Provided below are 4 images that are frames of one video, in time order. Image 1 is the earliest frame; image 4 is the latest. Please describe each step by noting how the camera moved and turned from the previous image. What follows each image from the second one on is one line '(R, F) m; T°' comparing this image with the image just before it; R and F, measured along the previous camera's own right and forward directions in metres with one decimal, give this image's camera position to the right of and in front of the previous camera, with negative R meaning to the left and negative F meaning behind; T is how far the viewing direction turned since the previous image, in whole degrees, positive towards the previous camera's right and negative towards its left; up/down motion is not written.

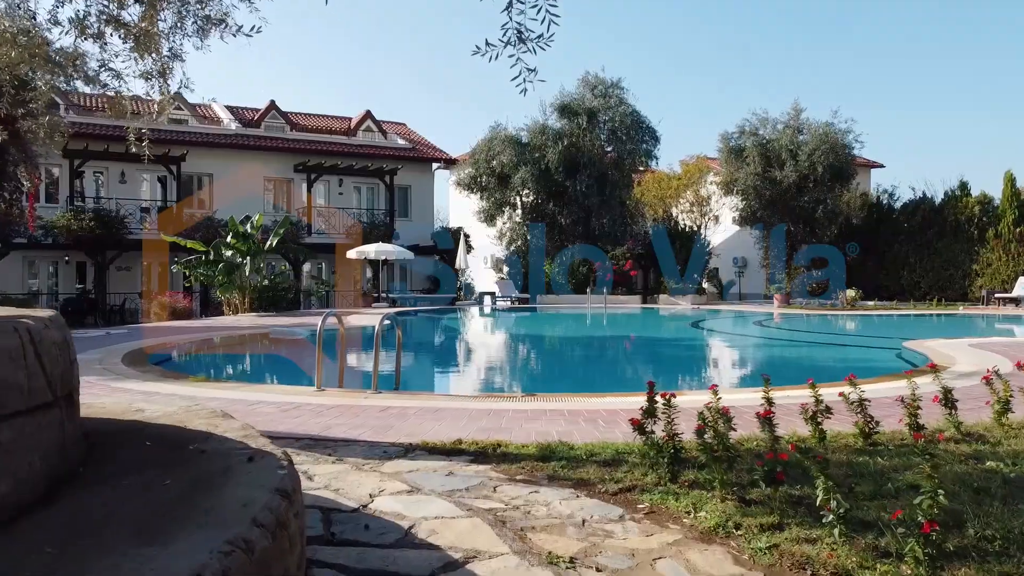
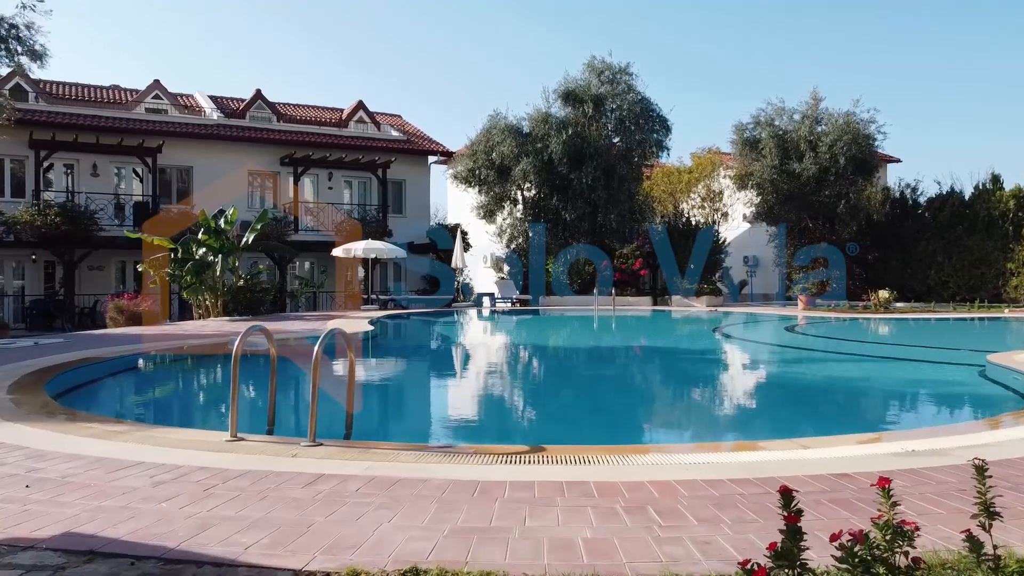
(0.0, +1.5) m; 0°
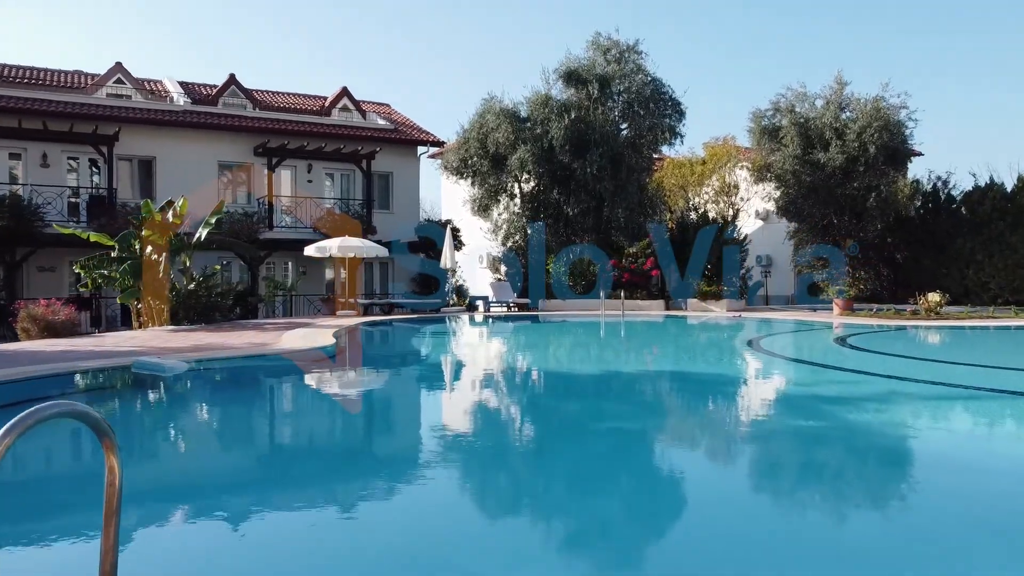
(+0.1, +2.0) m; 0°
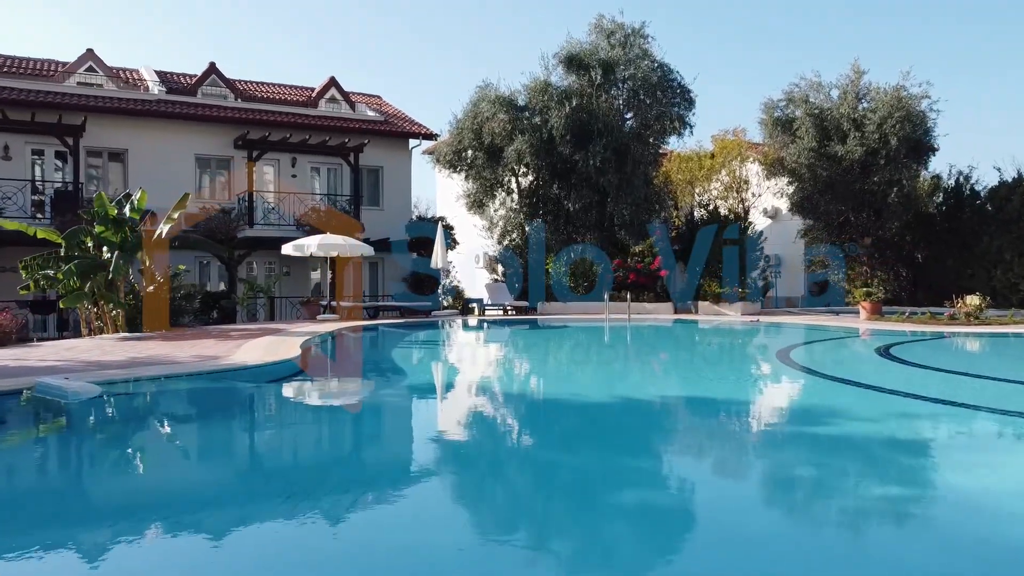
(+0.1, +1.3) m; 0°
